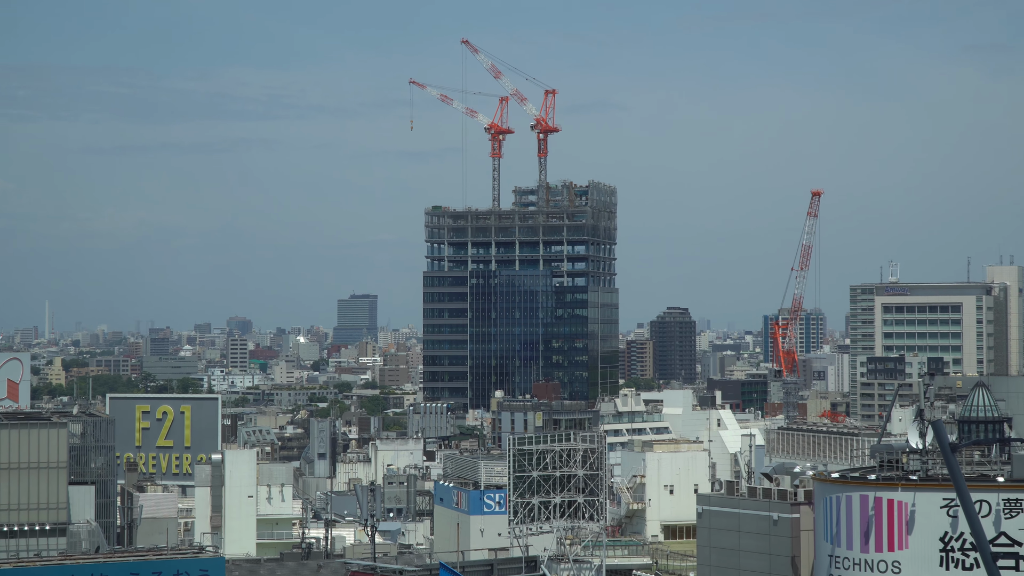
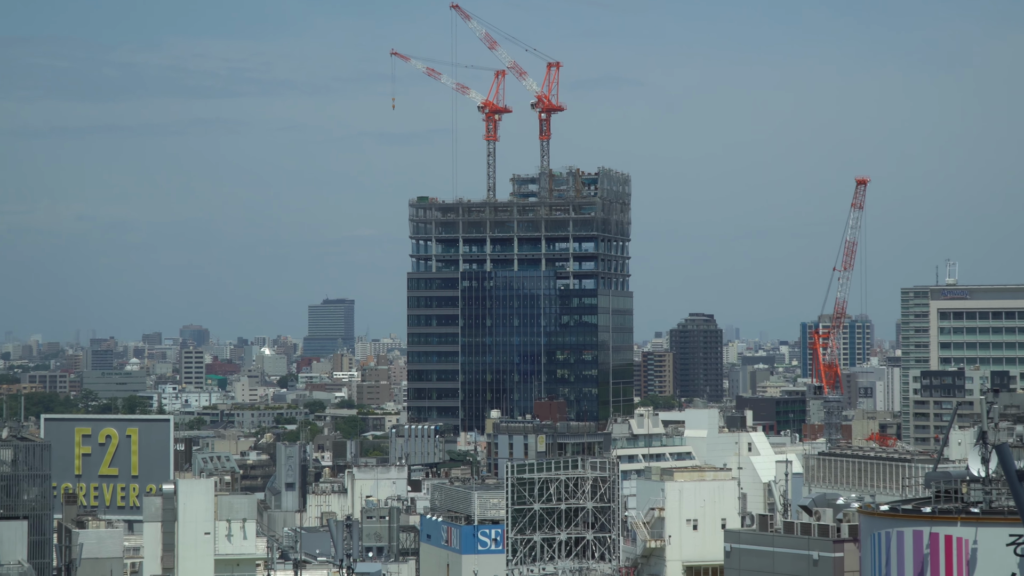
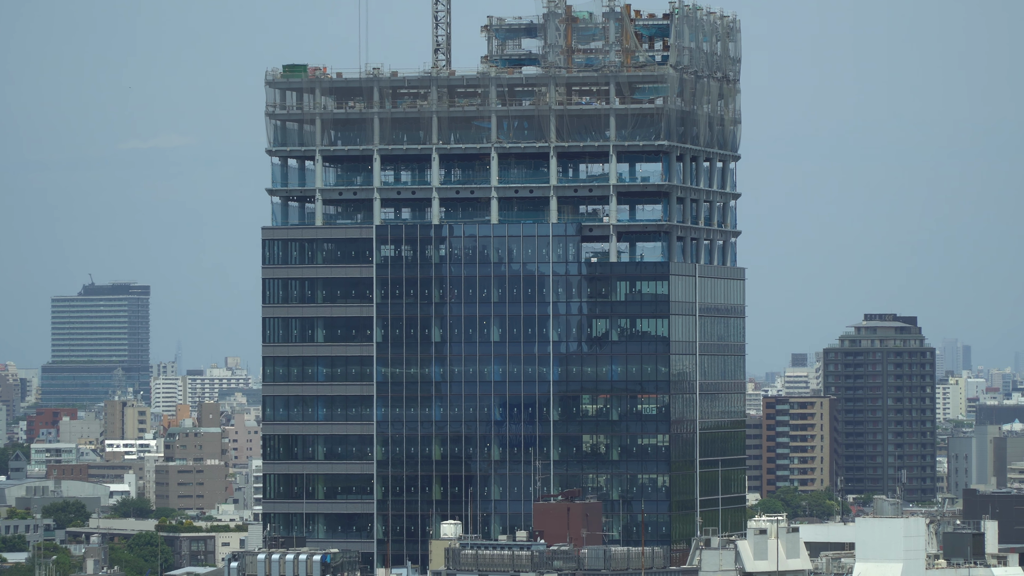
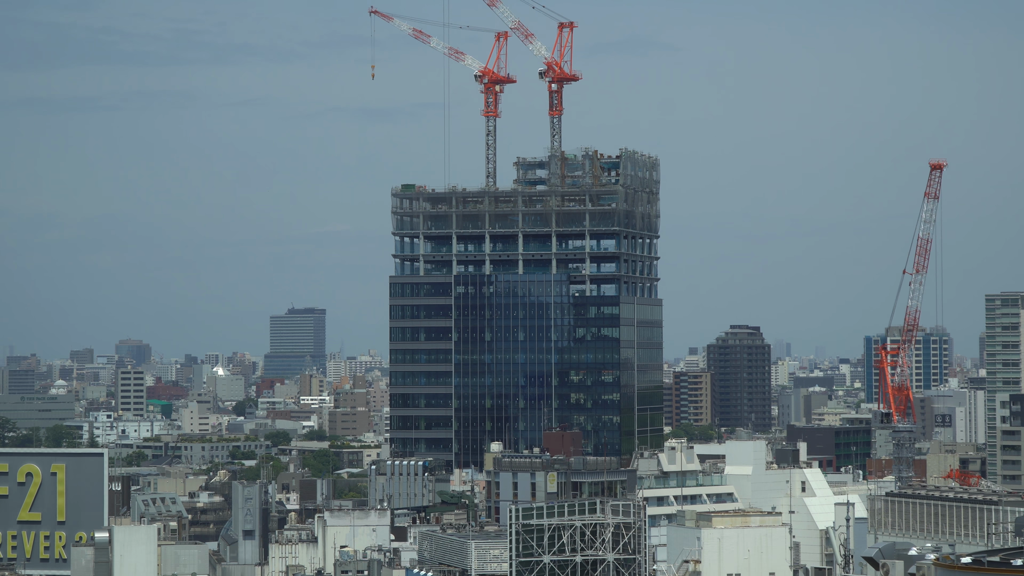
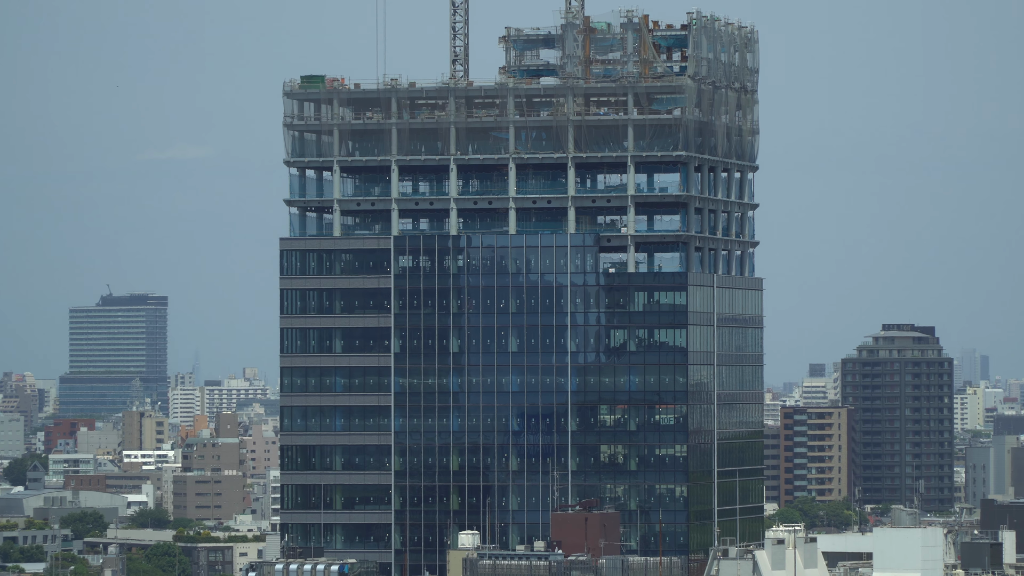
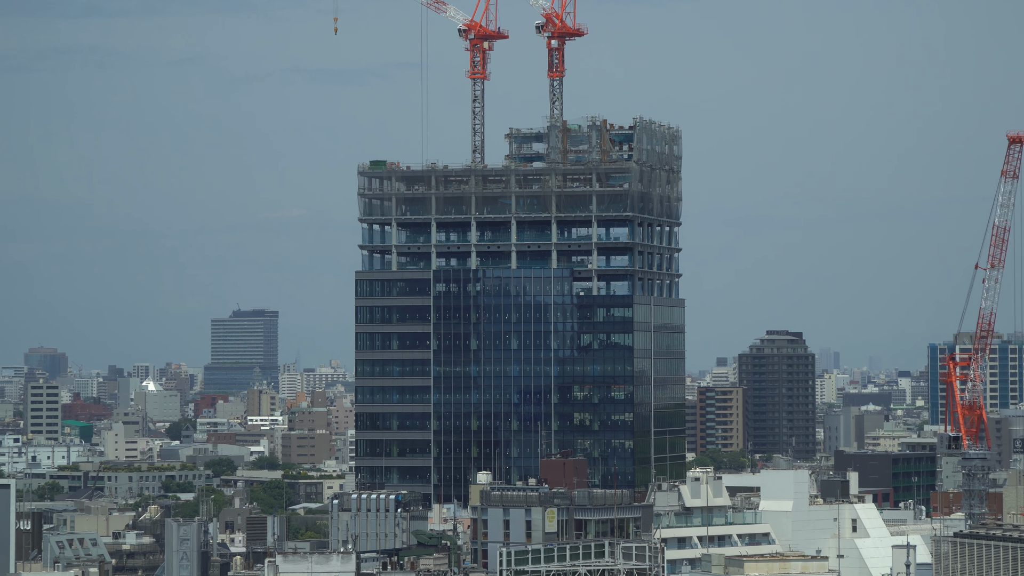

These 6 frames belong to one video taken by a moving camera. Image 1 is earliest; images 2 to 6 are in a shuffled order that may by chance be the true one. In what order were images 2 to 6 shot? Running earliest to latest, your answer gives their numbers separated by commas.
2, 4, 6, 5, 3
